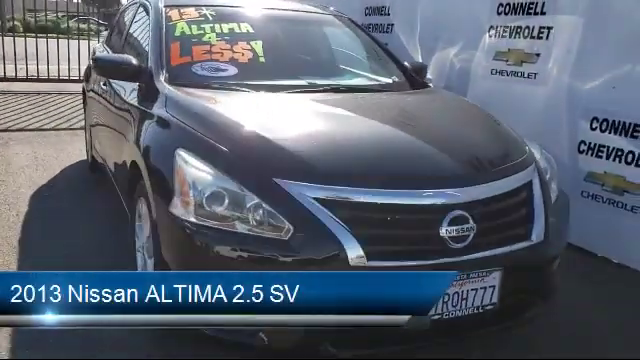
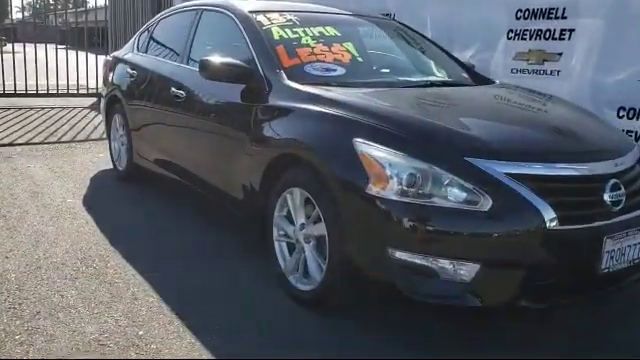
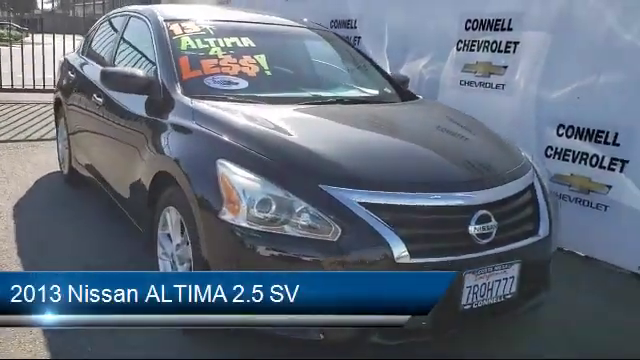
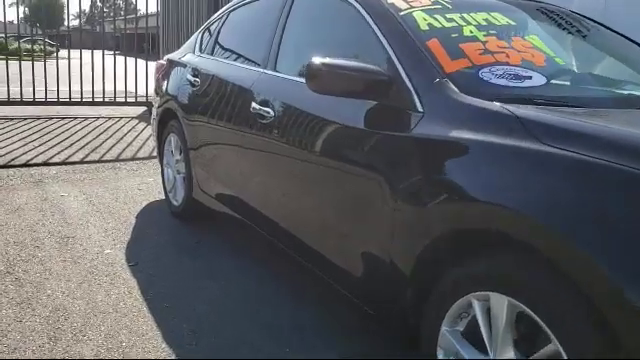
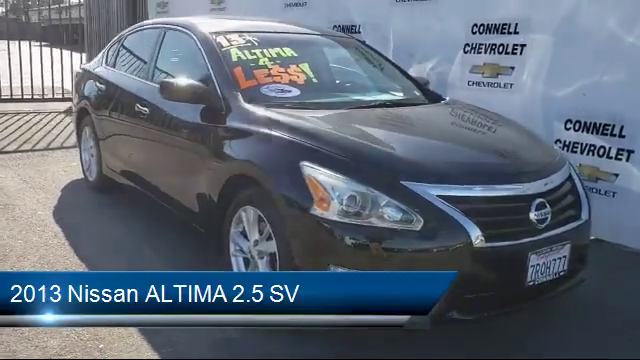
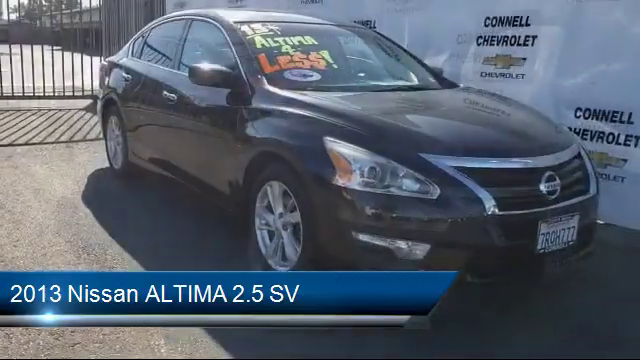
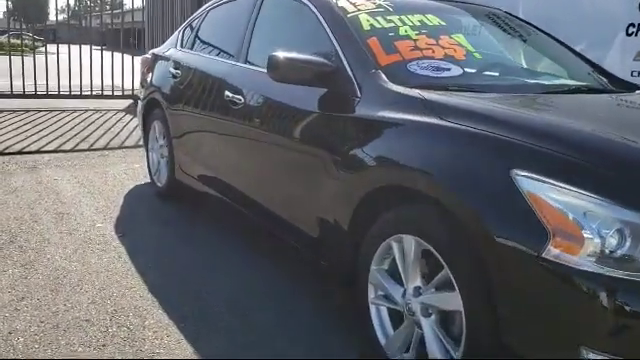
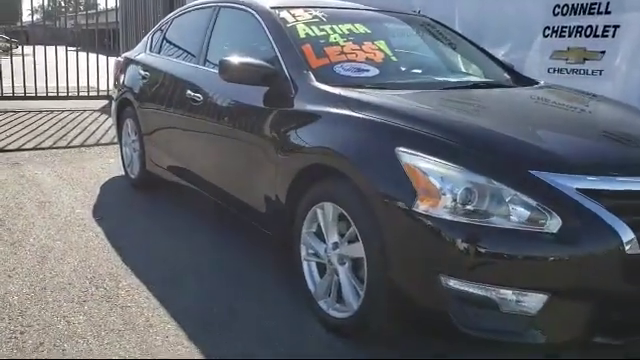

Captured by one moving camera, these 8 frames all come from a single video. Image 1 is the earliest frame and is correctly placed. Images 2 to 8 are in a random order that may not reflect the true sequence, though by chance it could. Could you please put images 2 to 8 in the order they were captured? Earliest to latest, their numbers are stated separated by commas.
3, 5, 6, 2, 8, 7, 4
